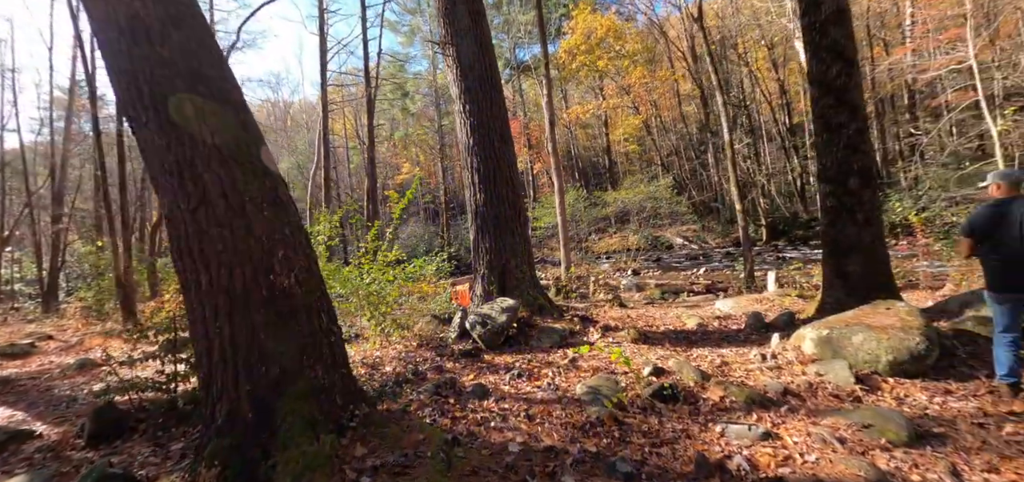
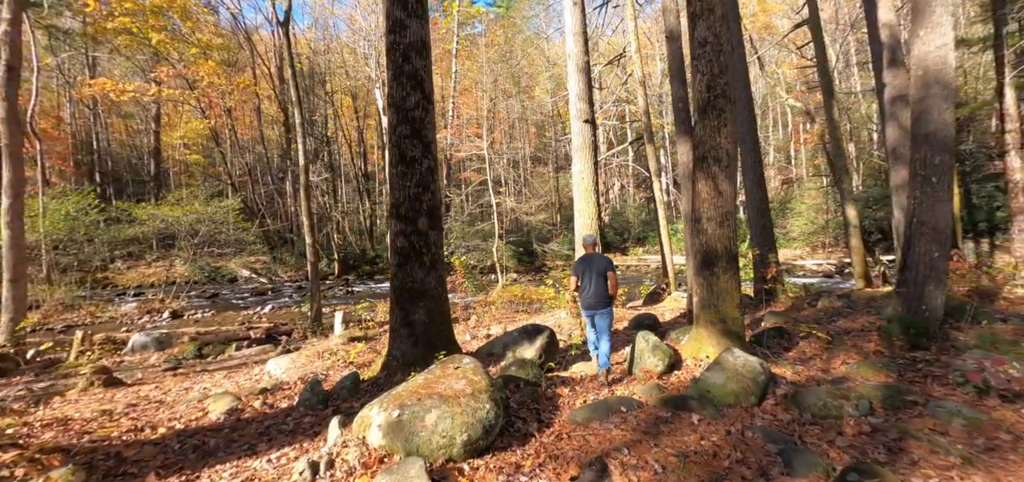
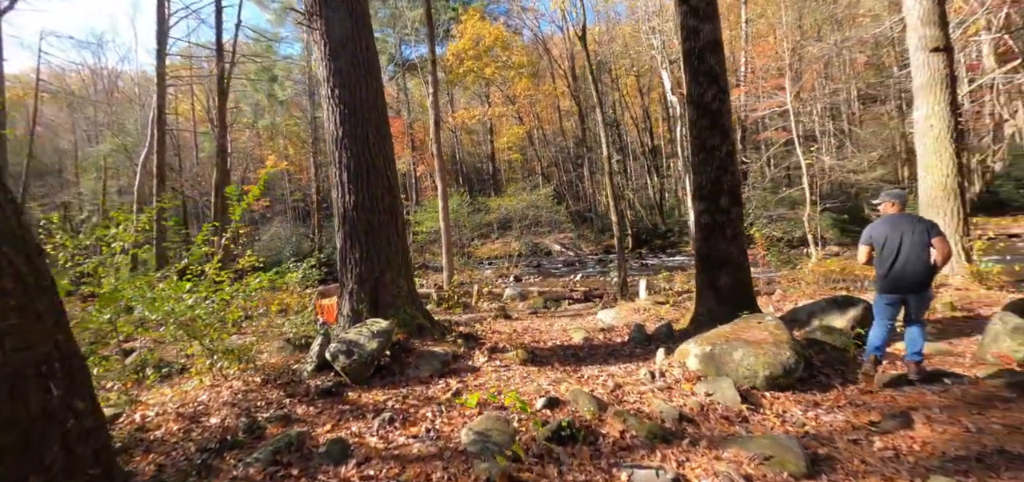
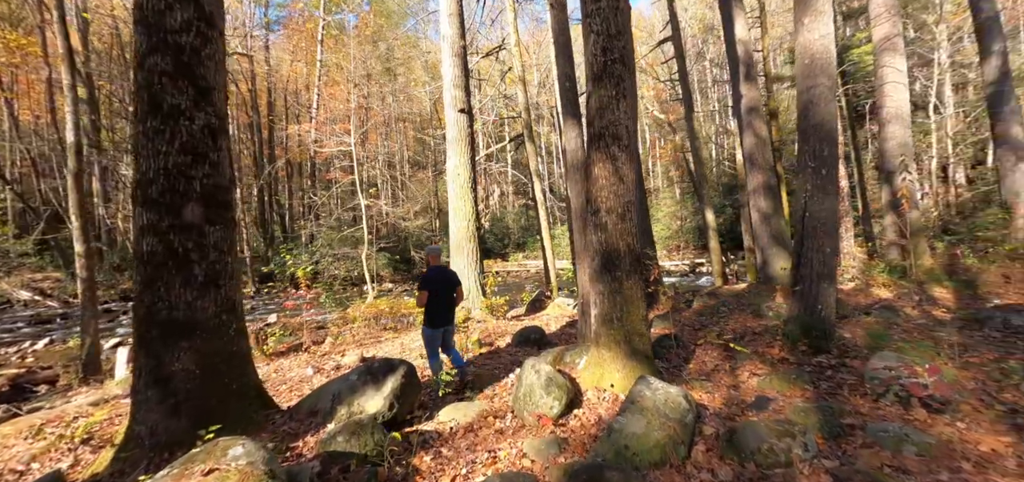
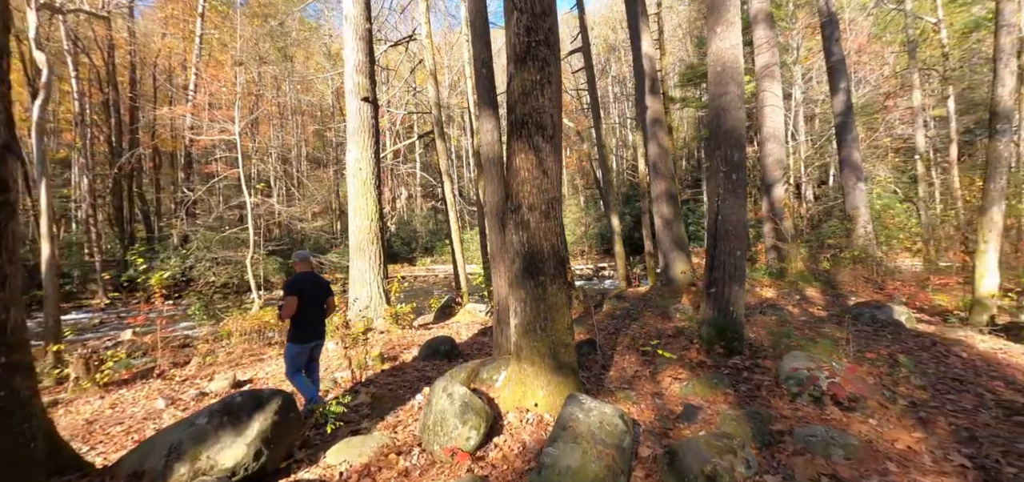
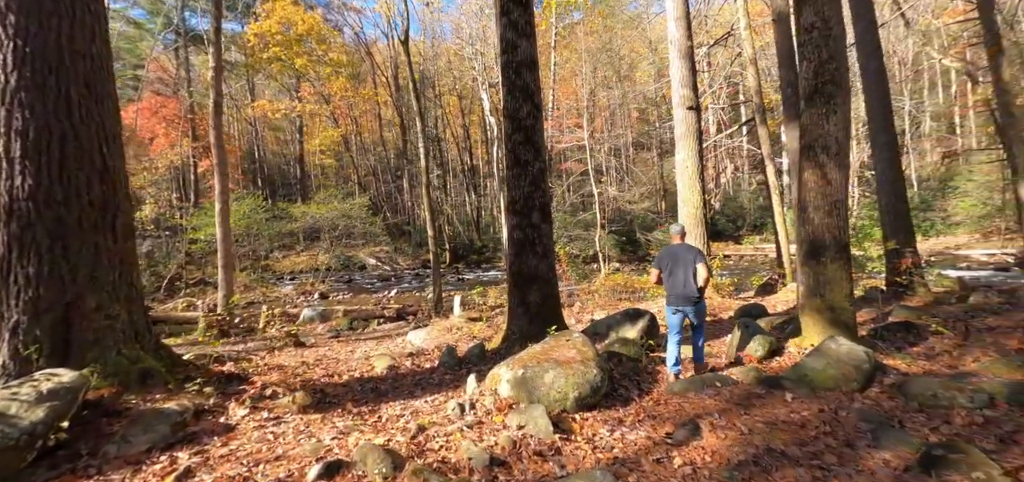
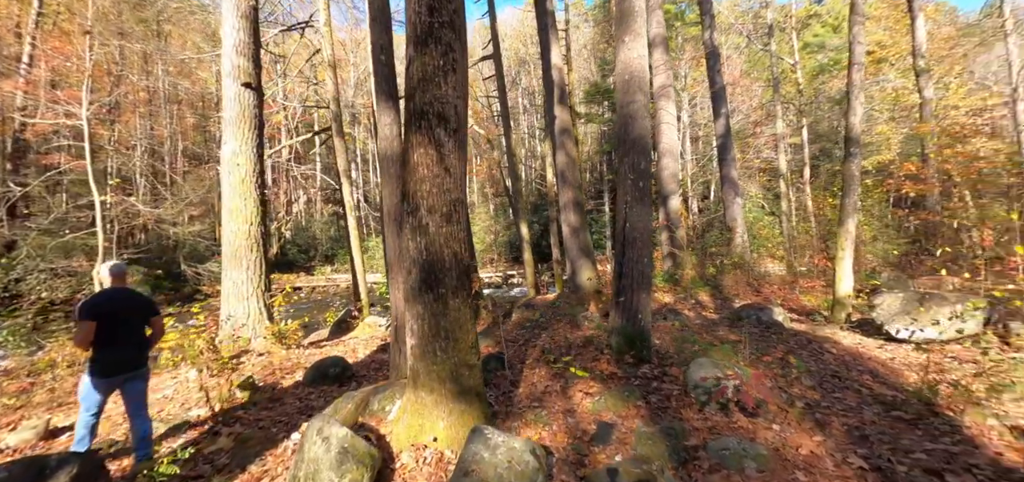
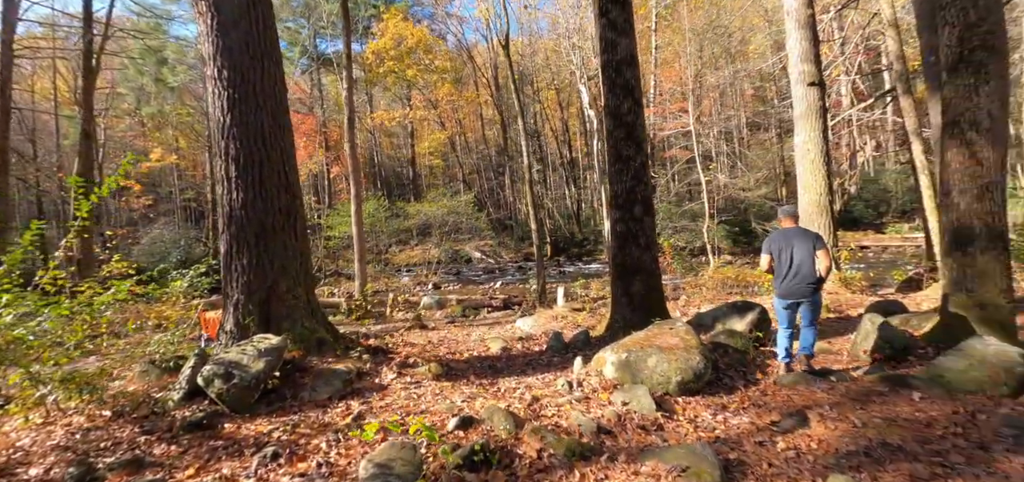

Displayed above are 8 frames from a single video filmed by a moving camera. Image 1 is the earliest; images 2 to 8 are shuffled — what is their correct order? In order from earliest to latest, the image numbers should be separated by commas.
3, 8, 6, 2, 4, 5, 7
